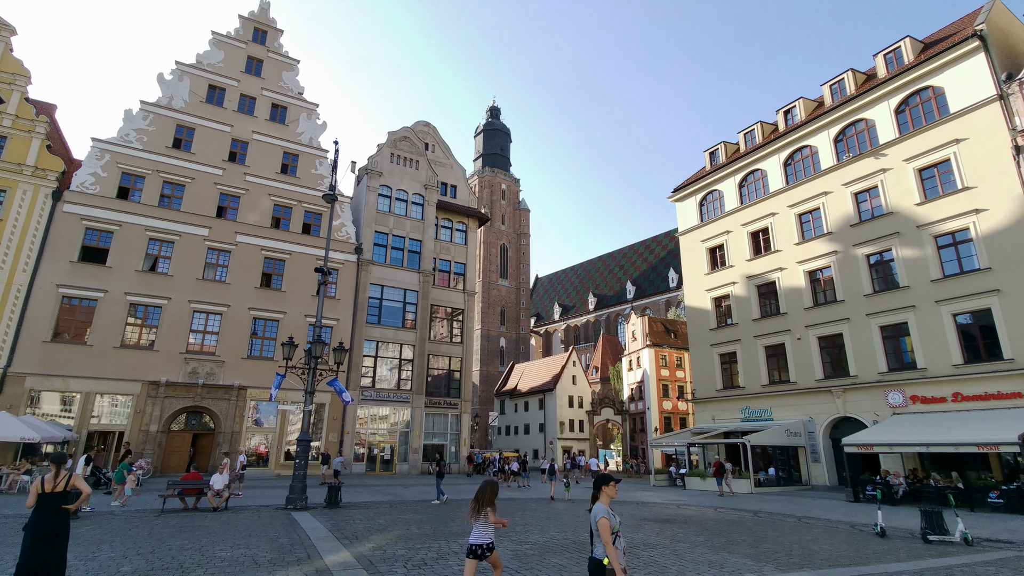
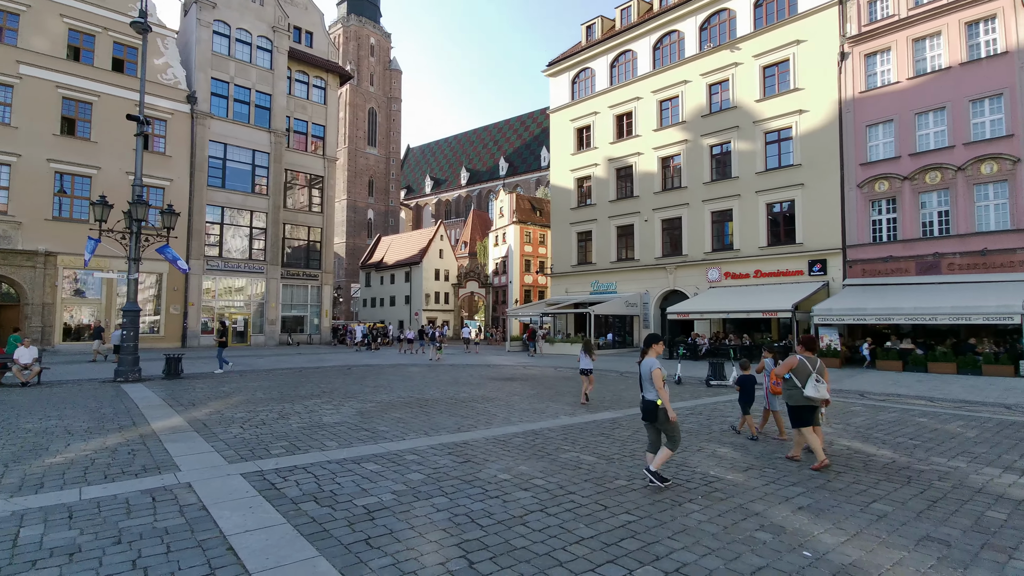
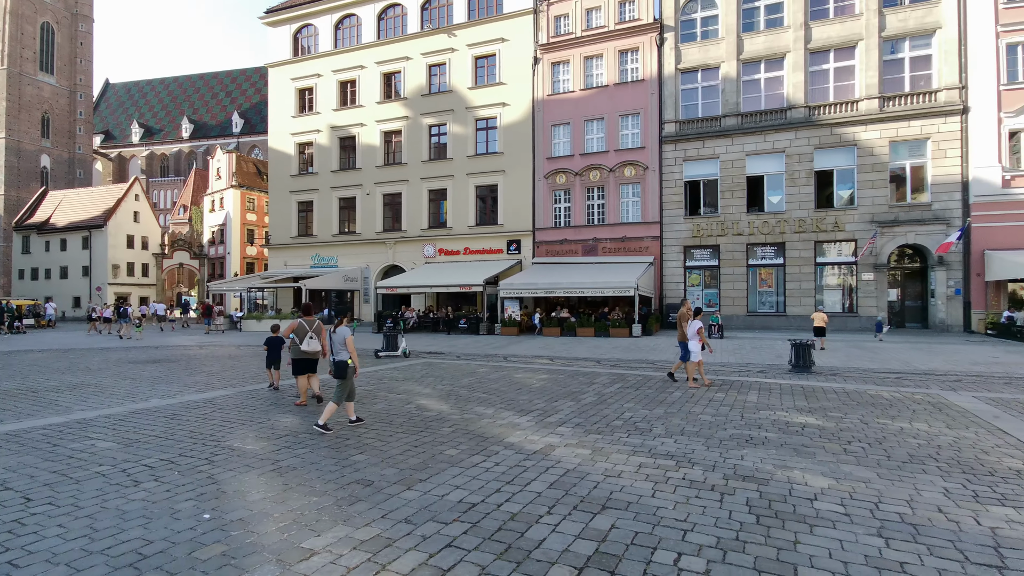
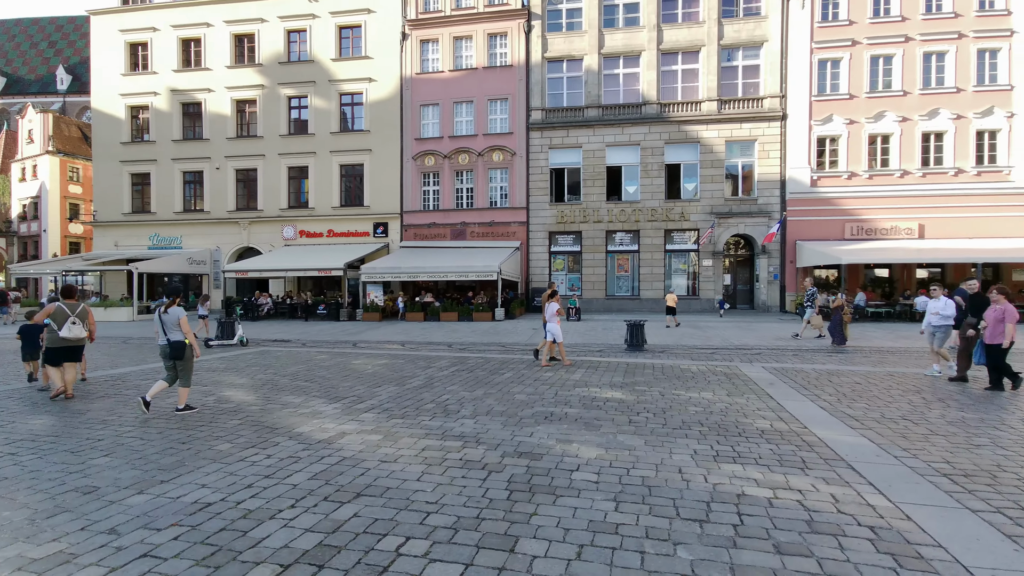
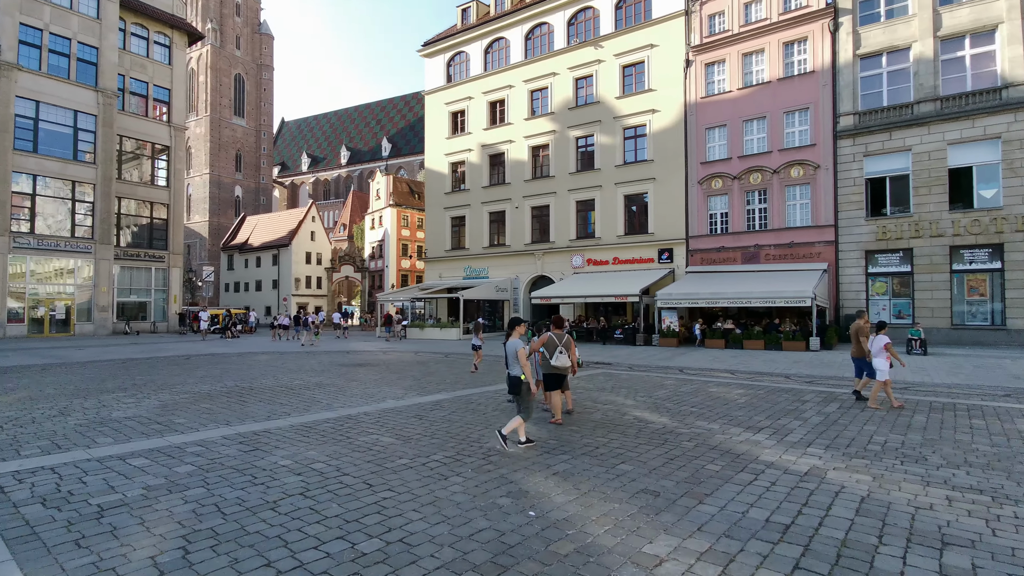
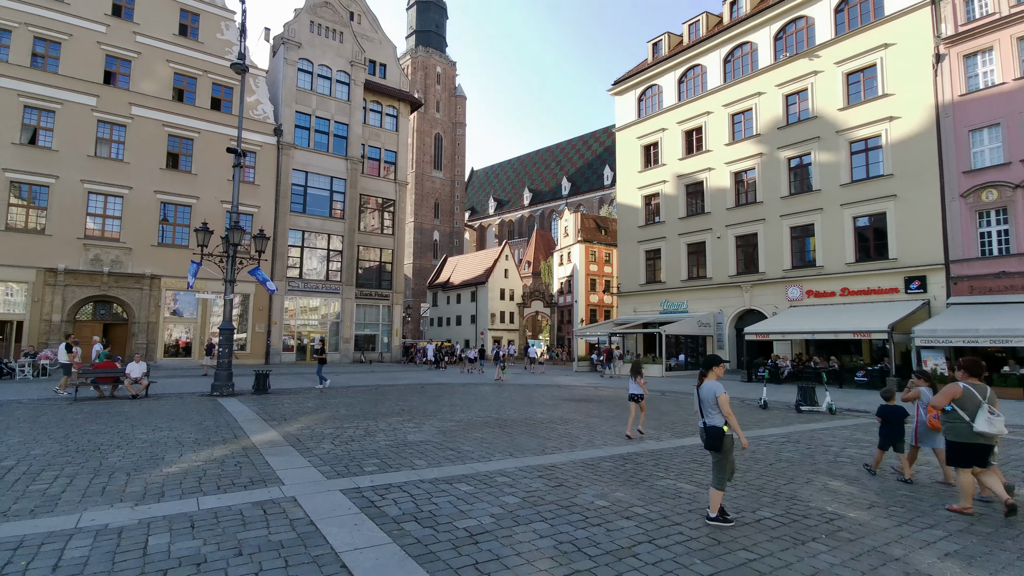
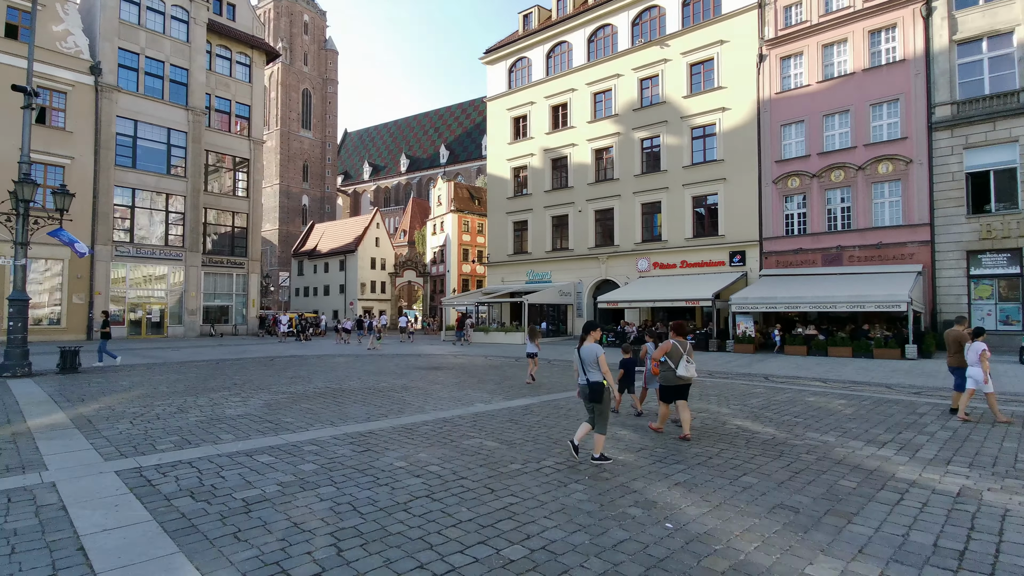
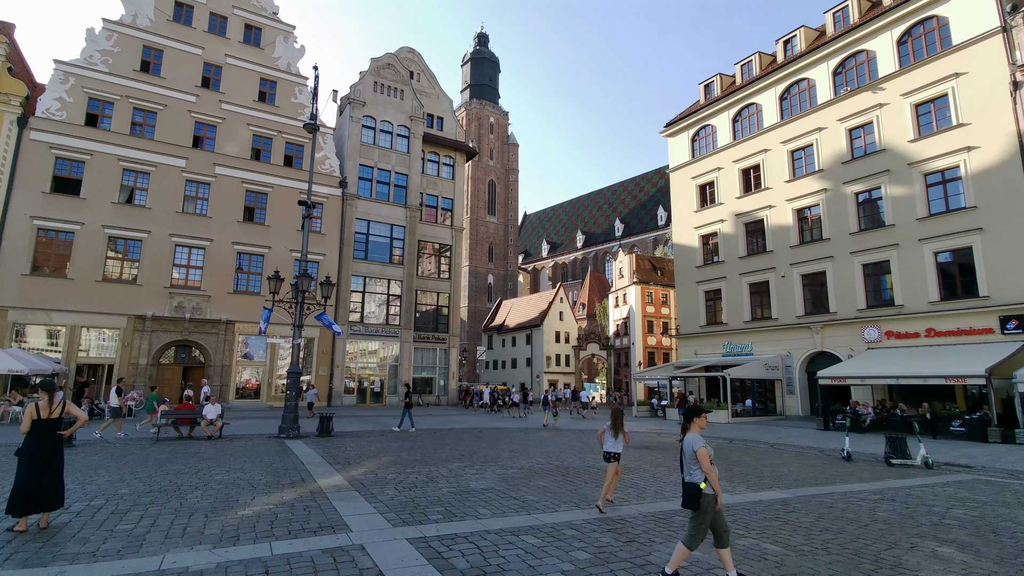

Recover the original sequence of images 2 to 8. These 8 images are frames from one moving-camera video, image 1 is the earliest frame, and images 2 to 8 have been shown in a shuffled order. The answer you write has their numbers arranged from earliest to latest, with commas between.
8, 6, 2, 7, 5, 3, 4
